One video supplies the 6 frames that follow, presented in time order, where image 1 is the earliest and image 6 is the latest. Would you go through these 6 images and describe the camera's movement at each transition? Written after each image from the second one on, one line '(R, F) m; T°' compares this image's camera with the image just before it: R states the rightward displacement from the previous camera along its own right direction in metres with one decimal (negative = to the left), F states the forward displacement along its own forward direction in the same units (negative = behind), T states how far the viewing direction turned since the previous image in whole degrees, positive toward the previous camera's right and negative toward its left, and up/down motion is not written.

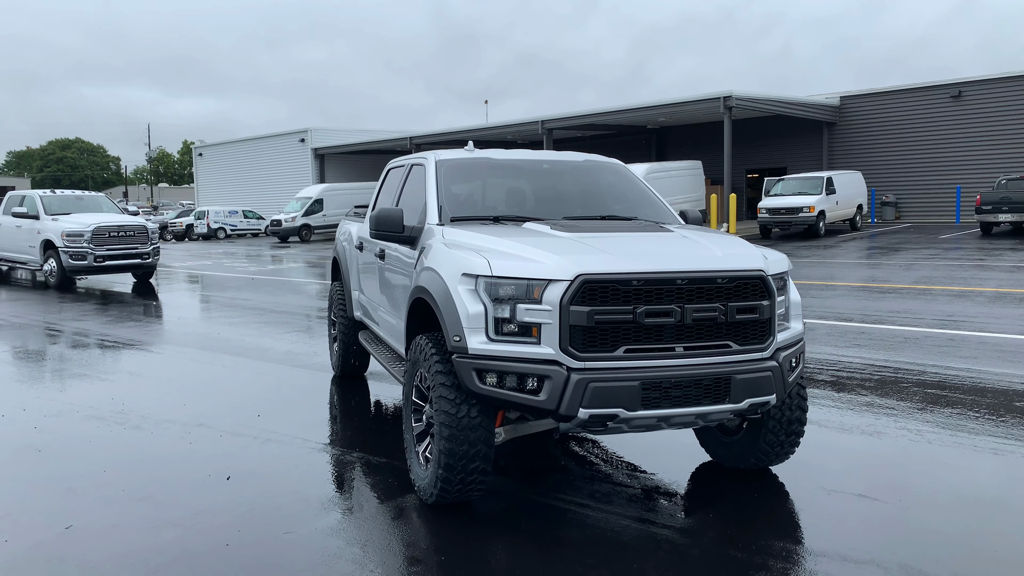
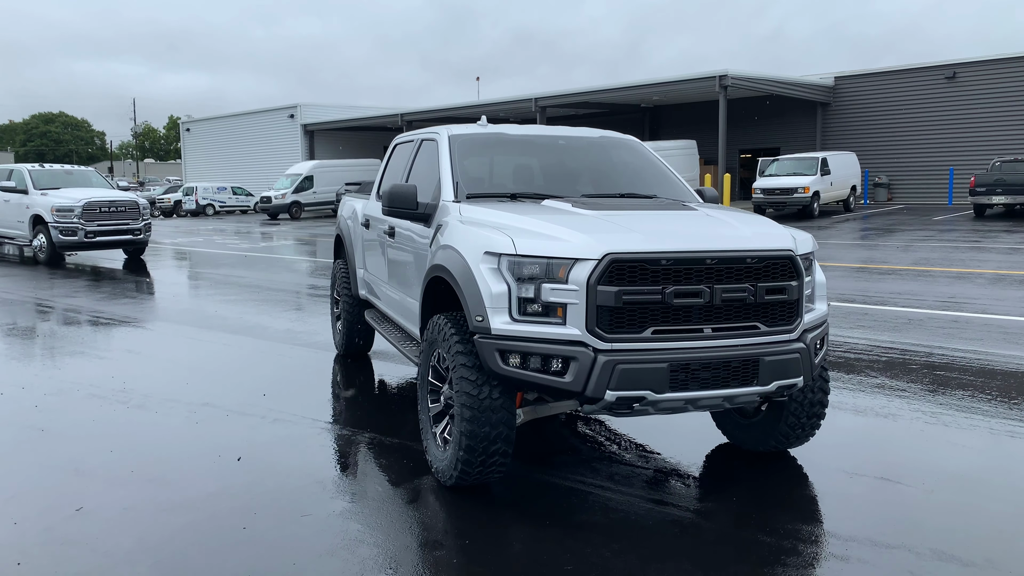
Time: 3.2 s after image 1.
(-0.2, +0.1) m; +1°
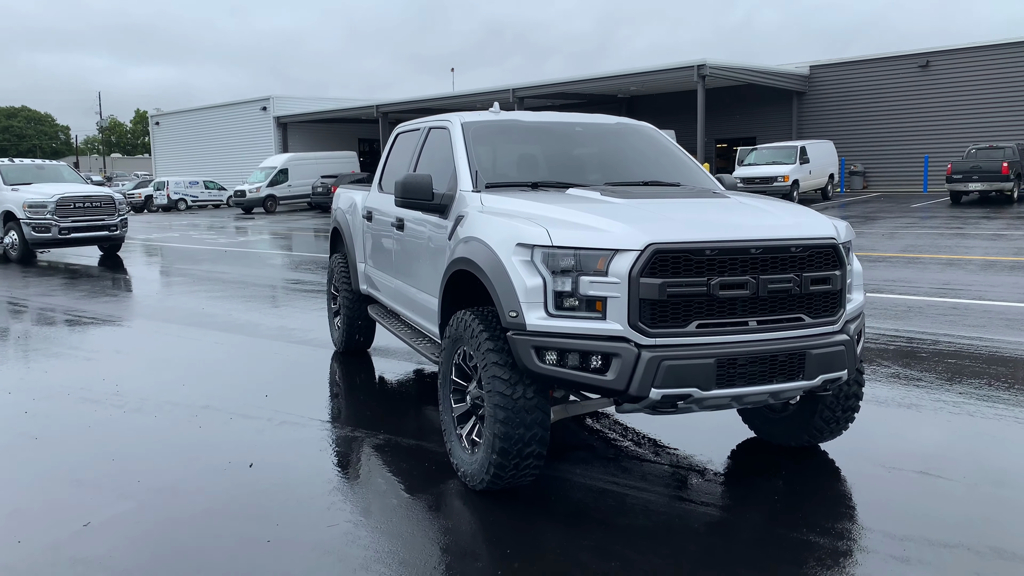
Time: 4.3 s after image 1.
(-0.3, +0.2) m; +2°
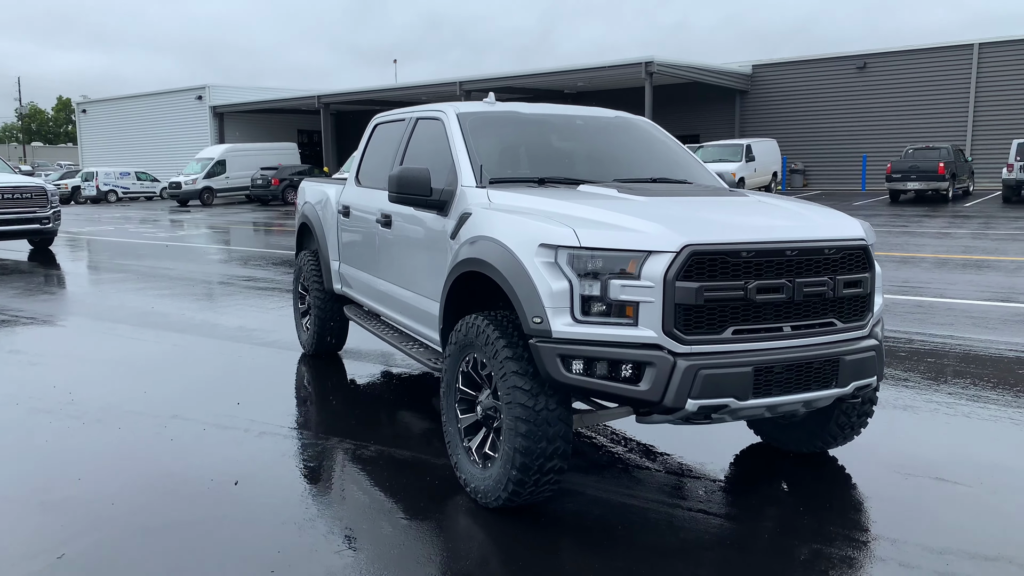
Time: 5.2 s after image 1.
(-0.3, +0.3) m; +4°
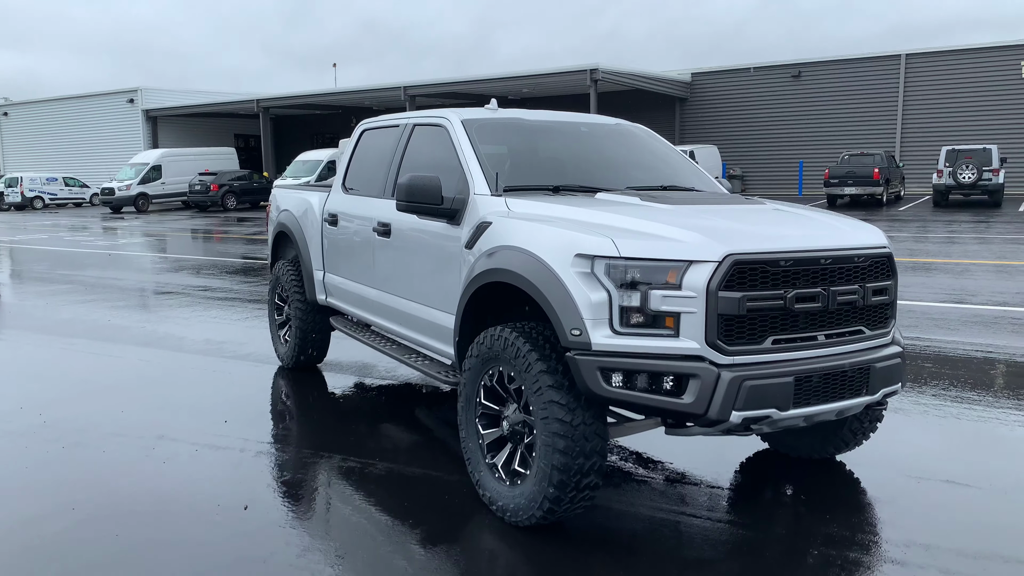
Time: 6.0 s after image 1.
(-0.4, +0.1) m; +4°
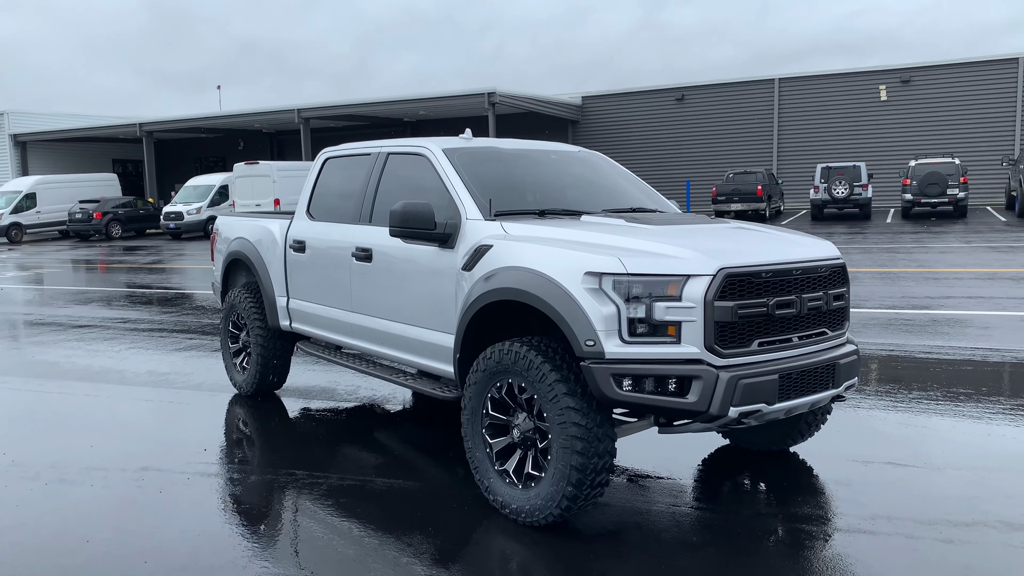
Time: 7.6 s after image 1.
(-0.6, -0.3) m; +8°
